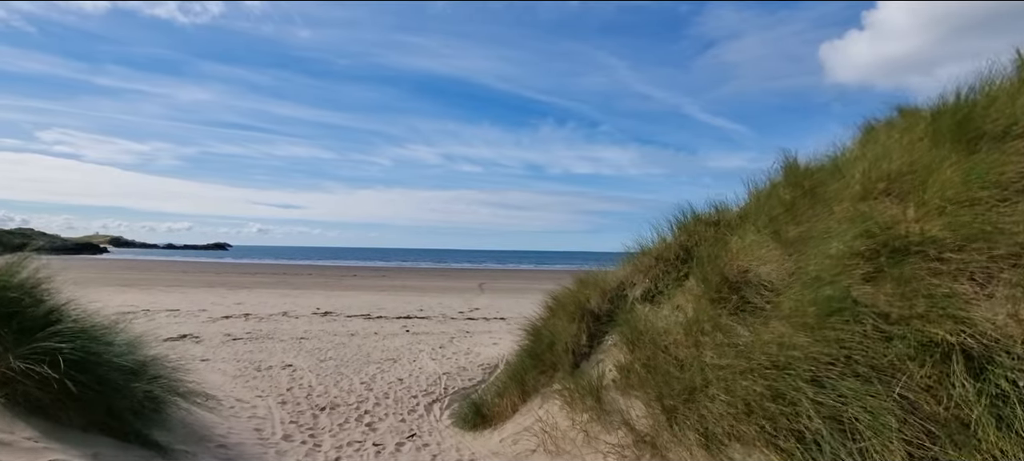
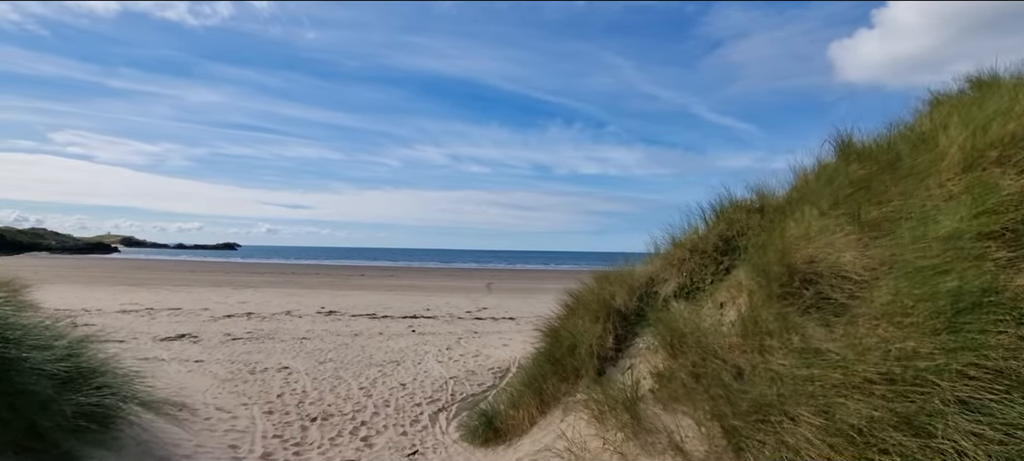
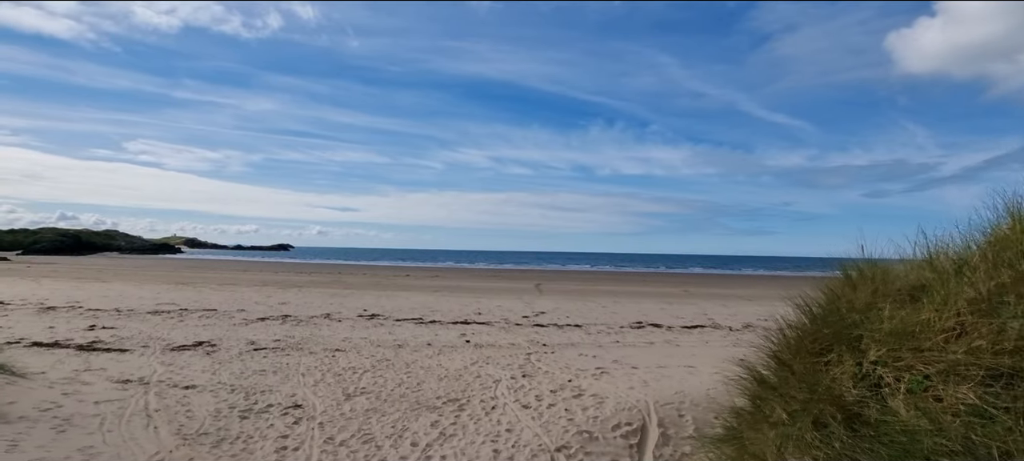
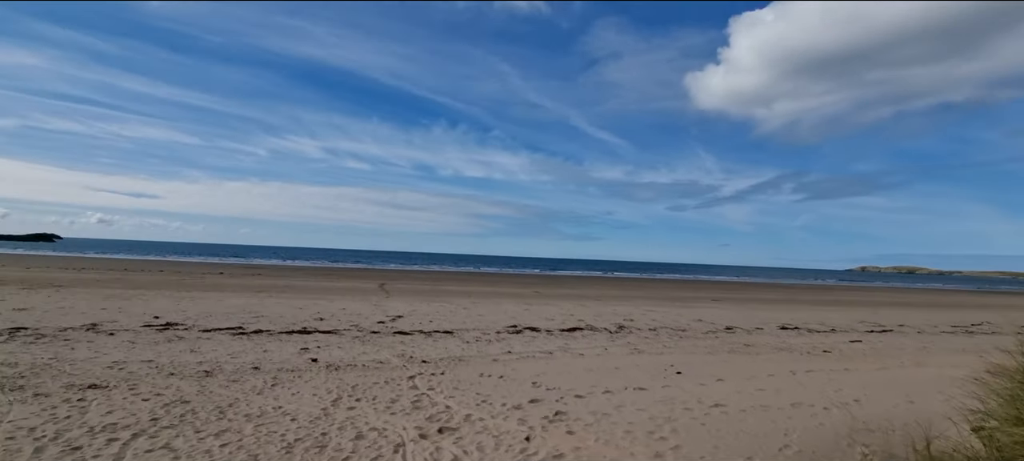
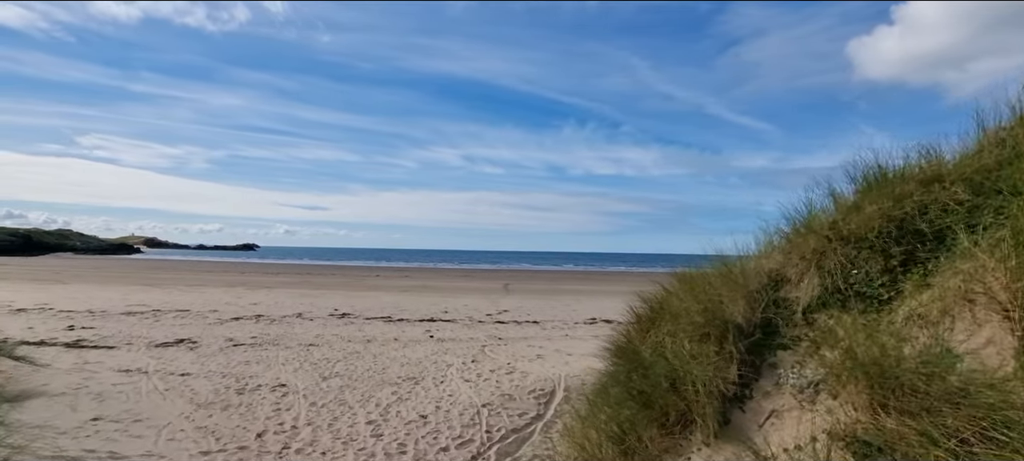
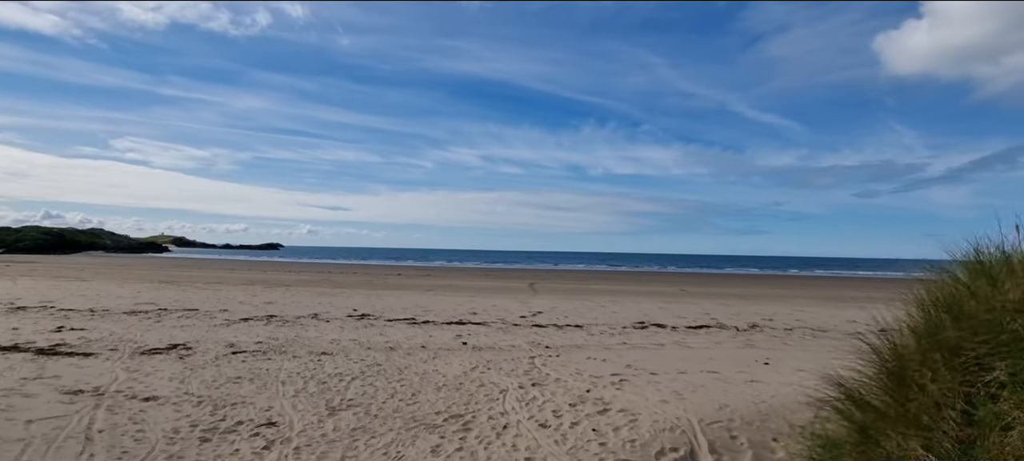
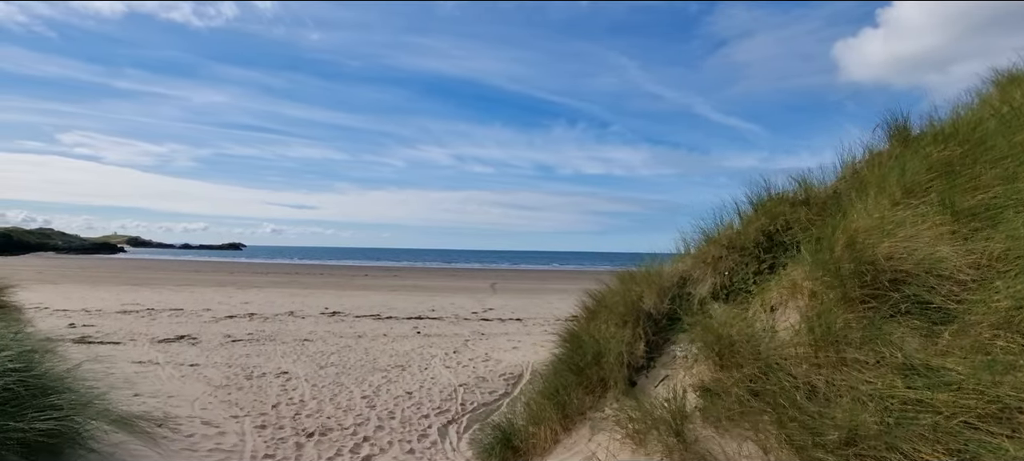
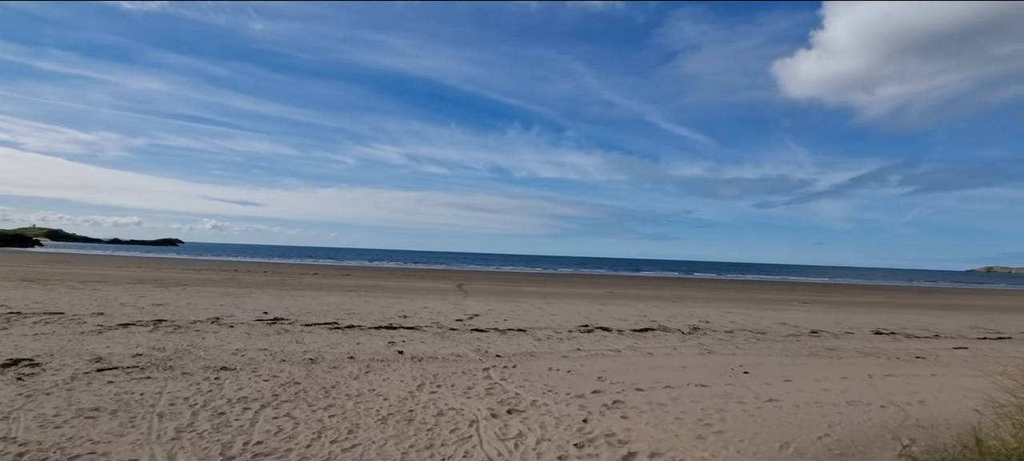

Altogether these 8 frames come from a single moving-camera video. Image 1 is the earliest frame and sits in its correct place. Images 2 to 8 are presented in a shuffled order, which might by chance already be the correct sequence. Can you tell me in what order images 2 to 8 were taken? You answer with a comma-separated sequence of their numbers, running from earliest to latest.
2, 7, 5, 3, 6, 8, 4
